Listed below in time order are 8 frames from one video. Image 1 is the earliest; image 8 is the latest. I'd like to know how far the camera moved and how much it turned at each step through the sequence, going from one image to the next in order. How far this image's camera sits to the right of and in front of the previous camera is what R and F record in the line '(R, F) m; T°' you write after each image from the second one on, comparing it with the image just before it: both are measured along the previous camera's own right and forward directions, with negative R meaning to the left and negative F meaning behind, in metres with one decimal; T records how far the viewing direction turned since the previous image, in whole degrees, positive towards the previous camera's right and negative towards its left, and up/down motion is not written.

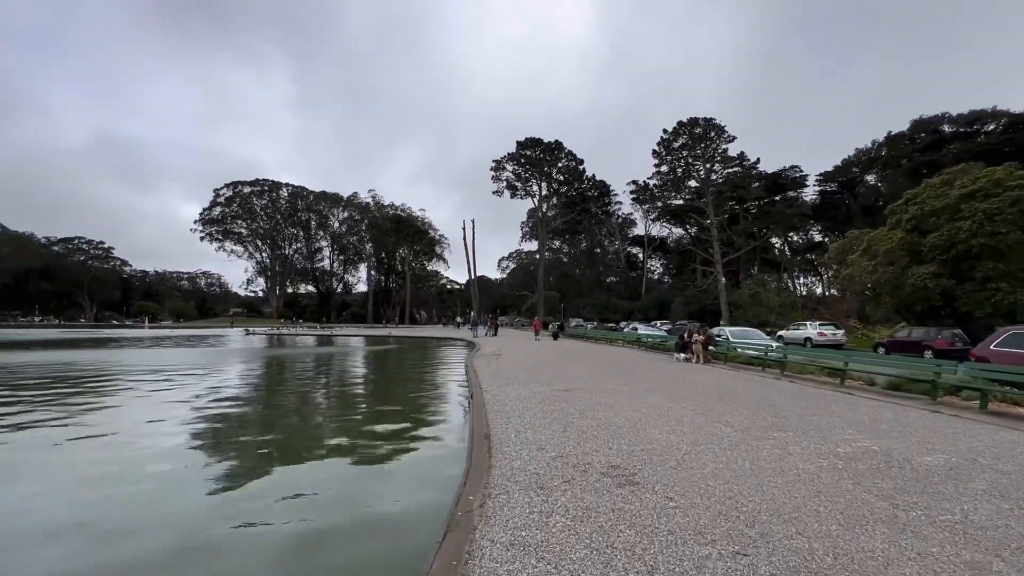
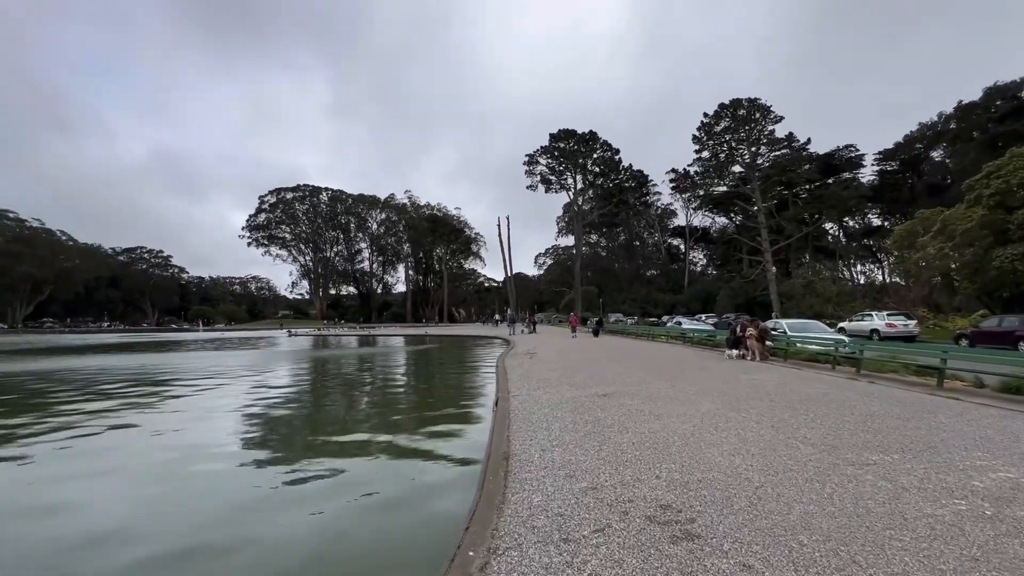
(+0.2, +0.9) m; -5°
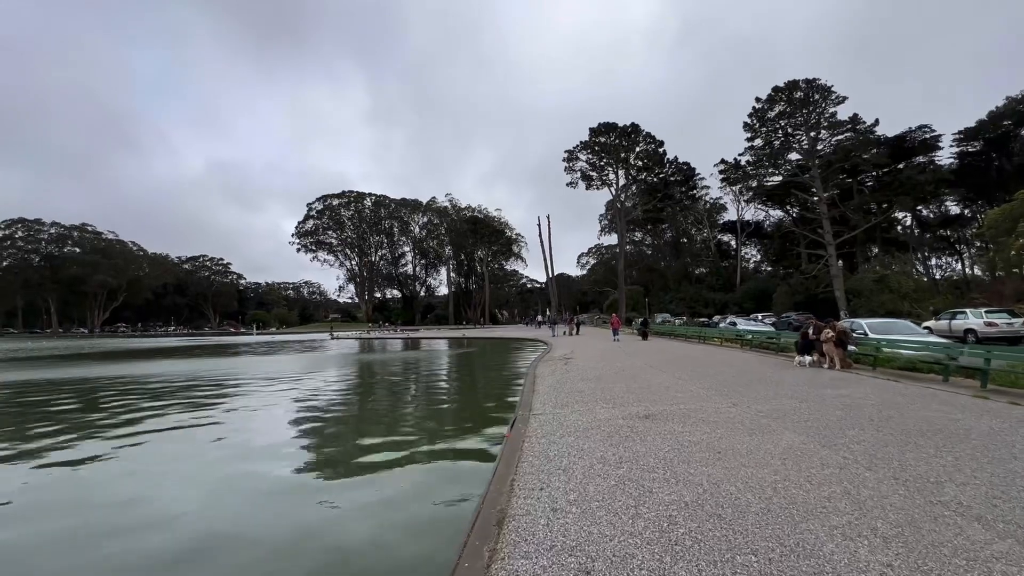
(+0.3, +1.3) m; -5°
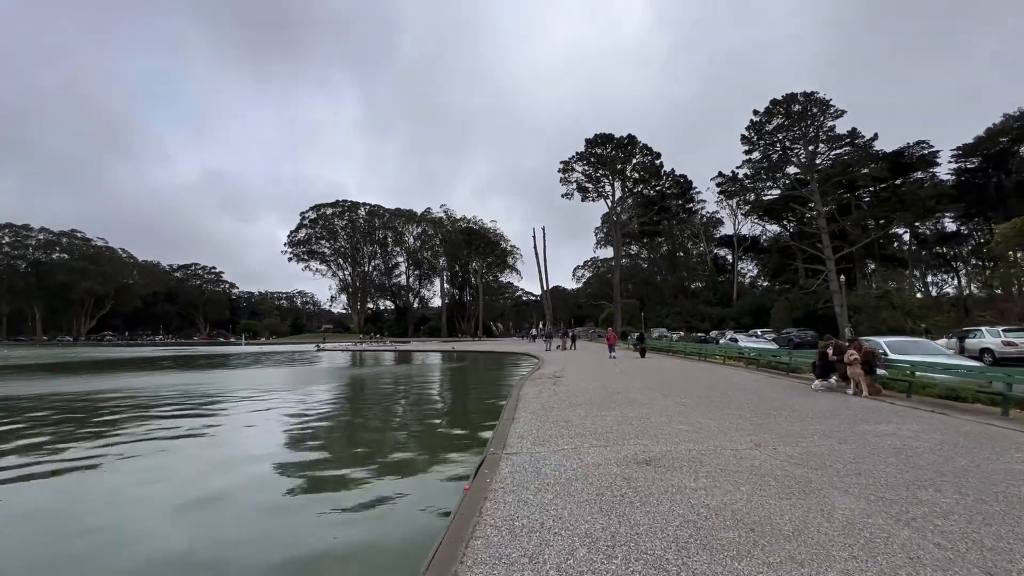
(+0.3, +1.2) m; 0°
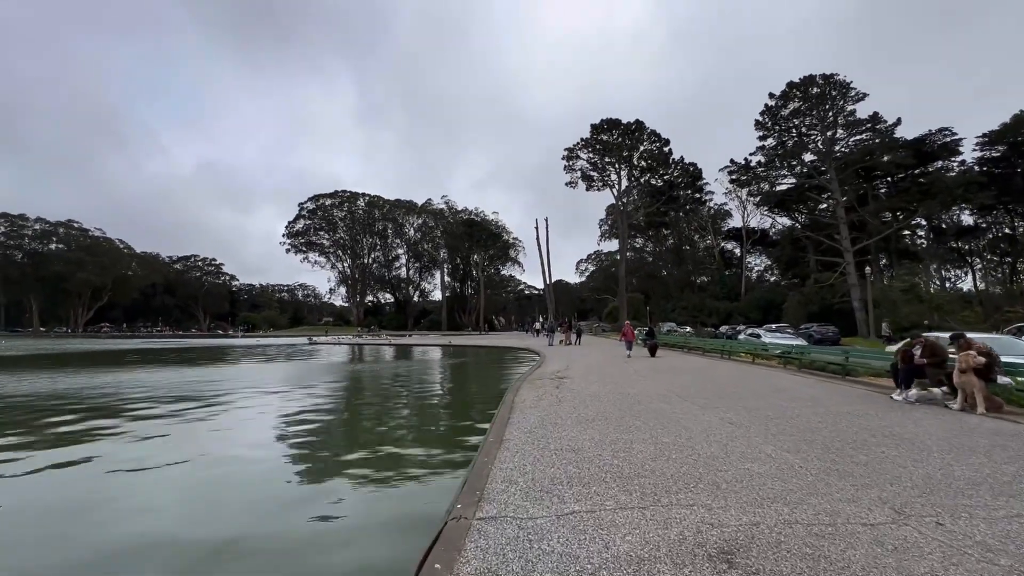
(+0.2, +2.1) m; 0°
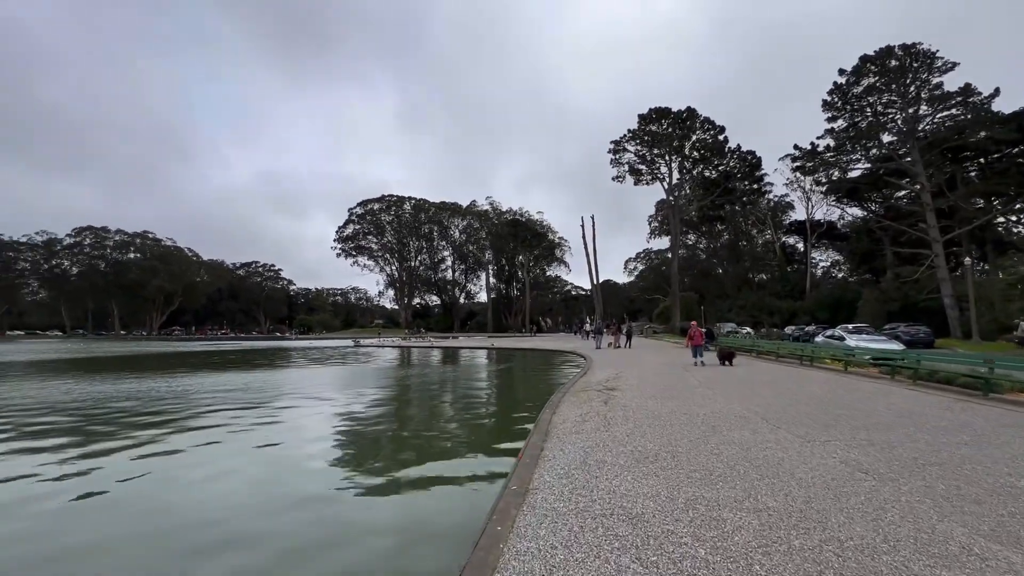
(+0.2, +1.5) m; -6°
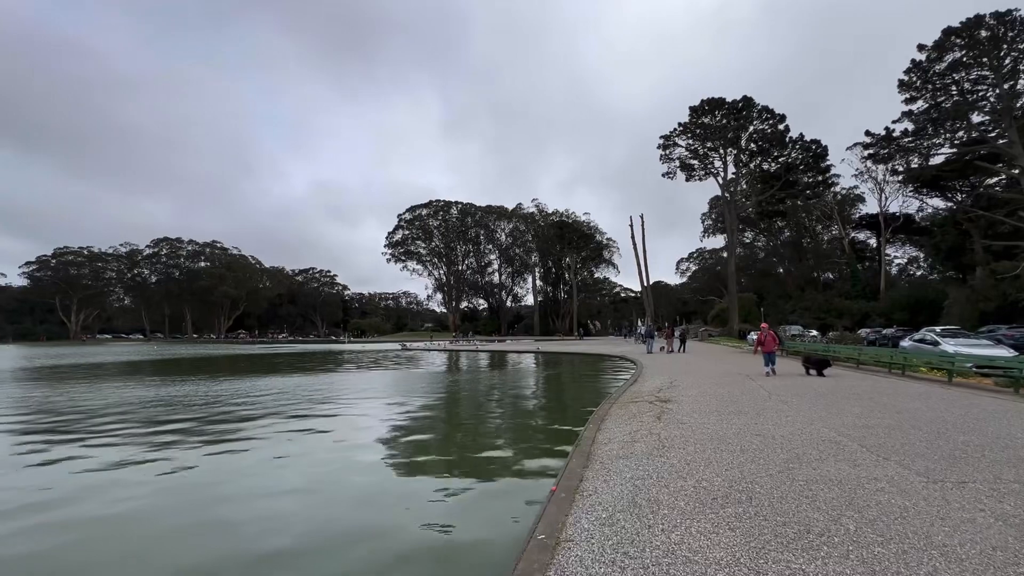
(+0.2, +0.9) m; -6°
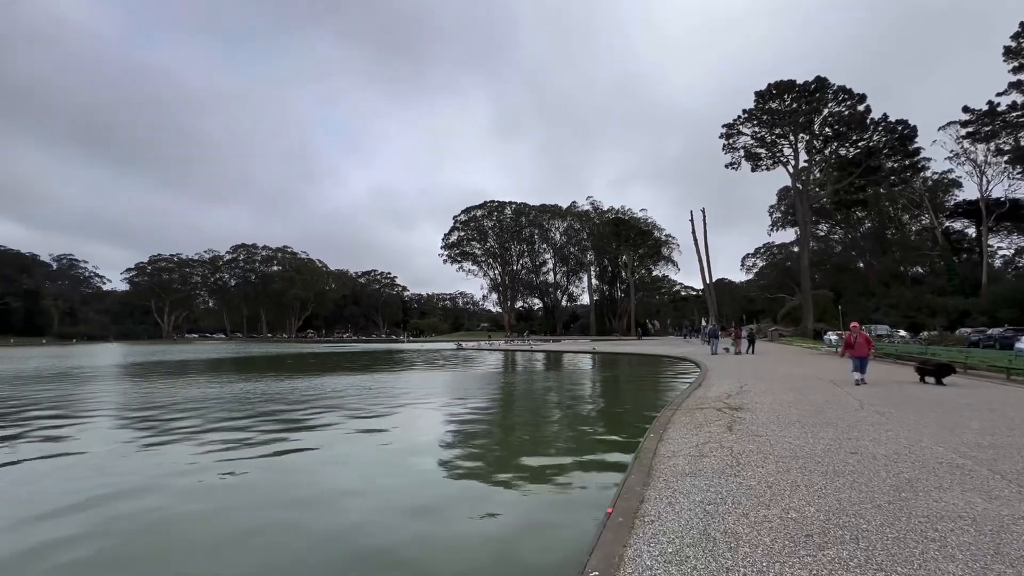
(+0.1, +0.5) m; -7°
